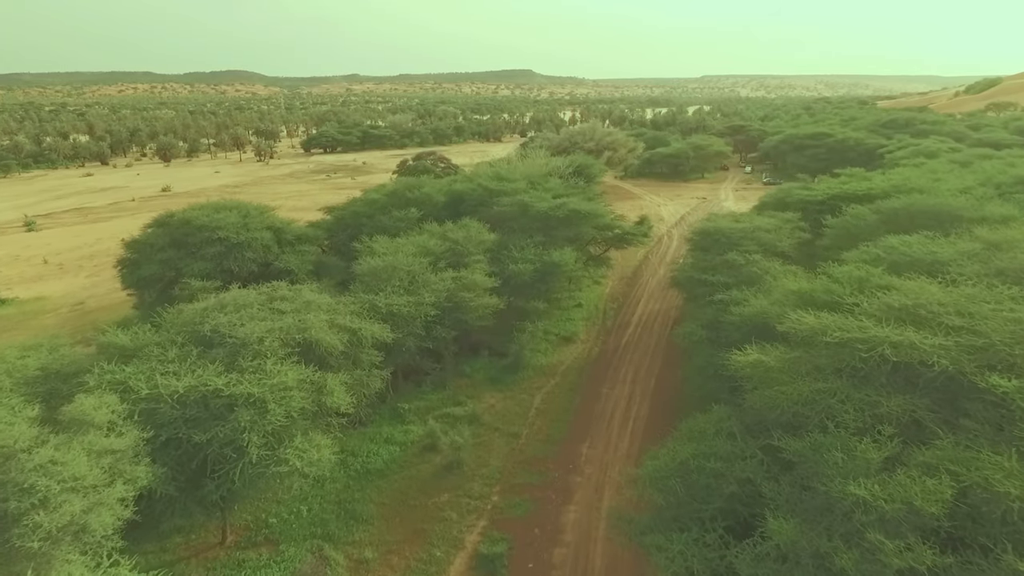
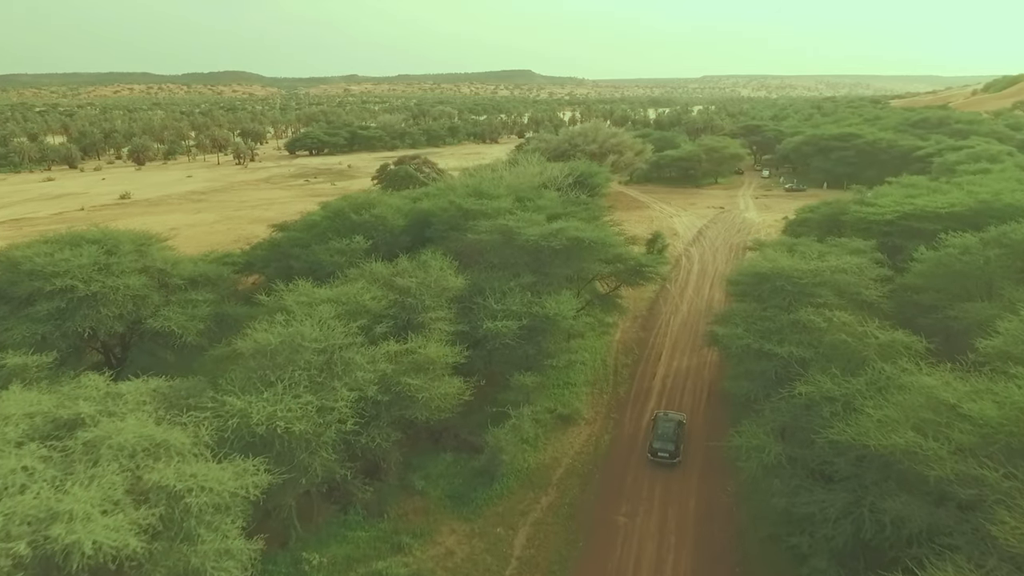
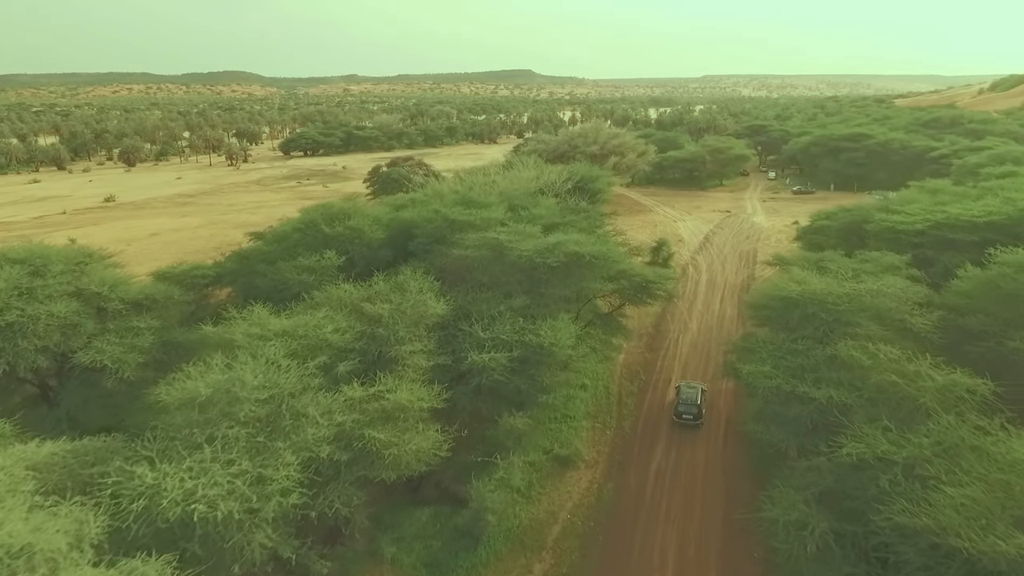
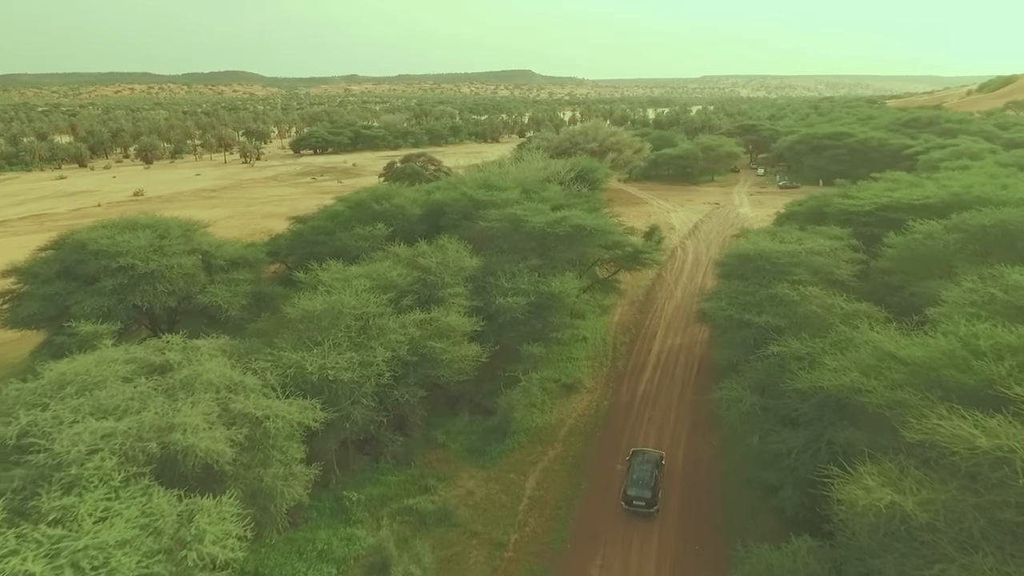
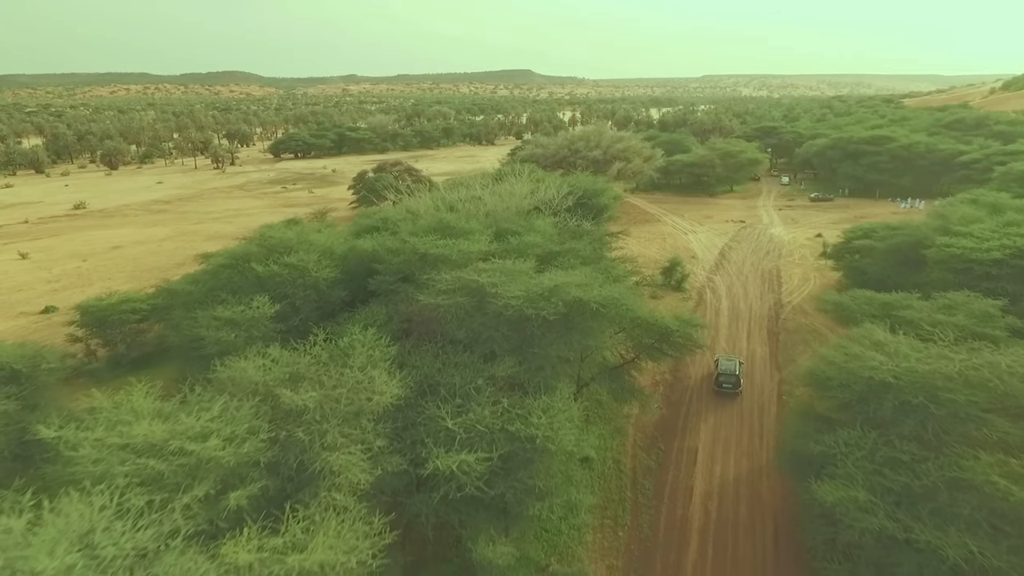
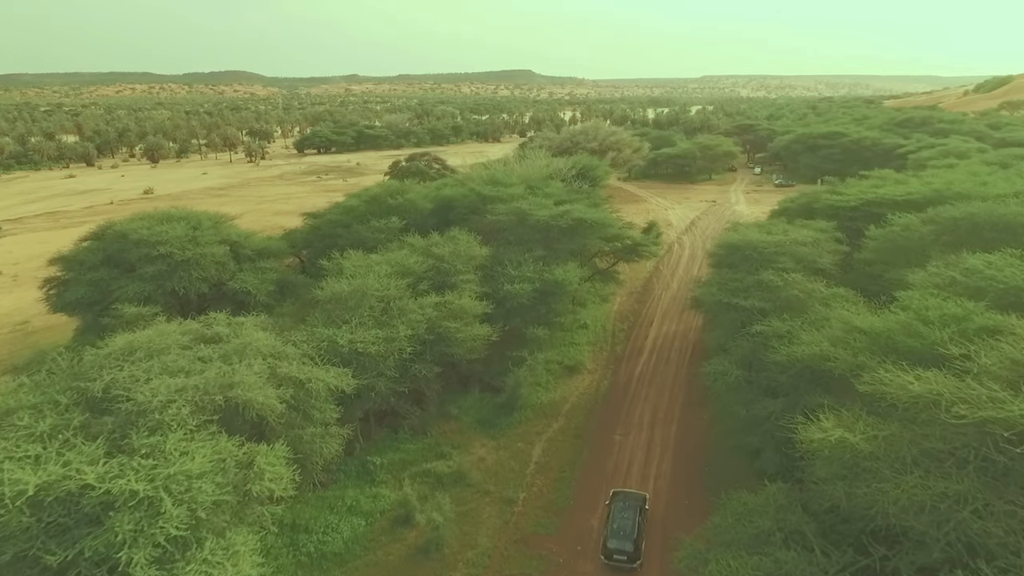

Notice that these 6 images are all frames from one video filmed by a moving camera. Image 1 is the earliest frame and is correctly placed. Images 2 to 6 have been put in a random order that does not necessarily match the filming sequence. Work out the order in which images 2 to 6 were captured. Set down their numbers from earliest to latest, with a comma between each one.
6, 4, 2, 3, 5
